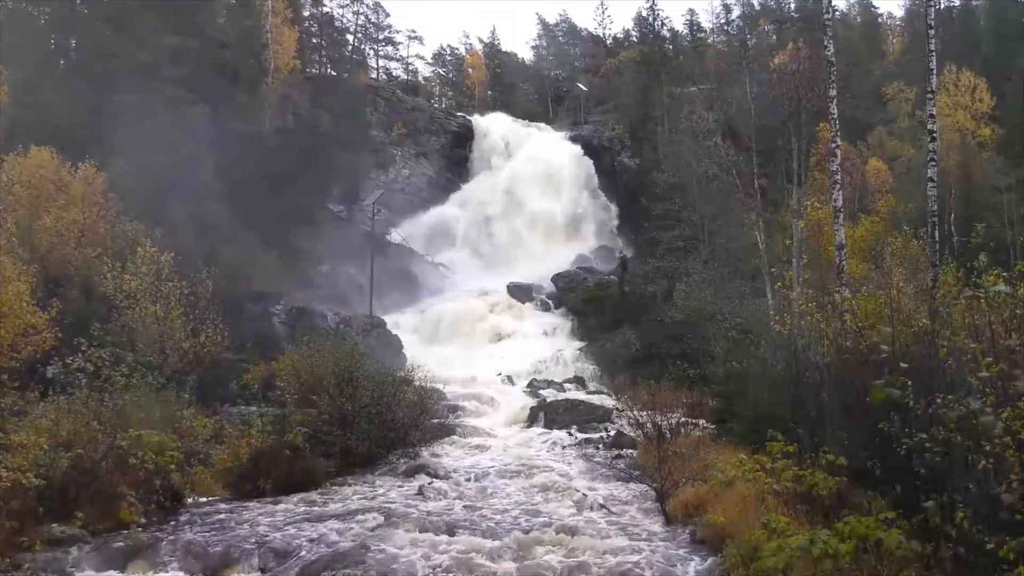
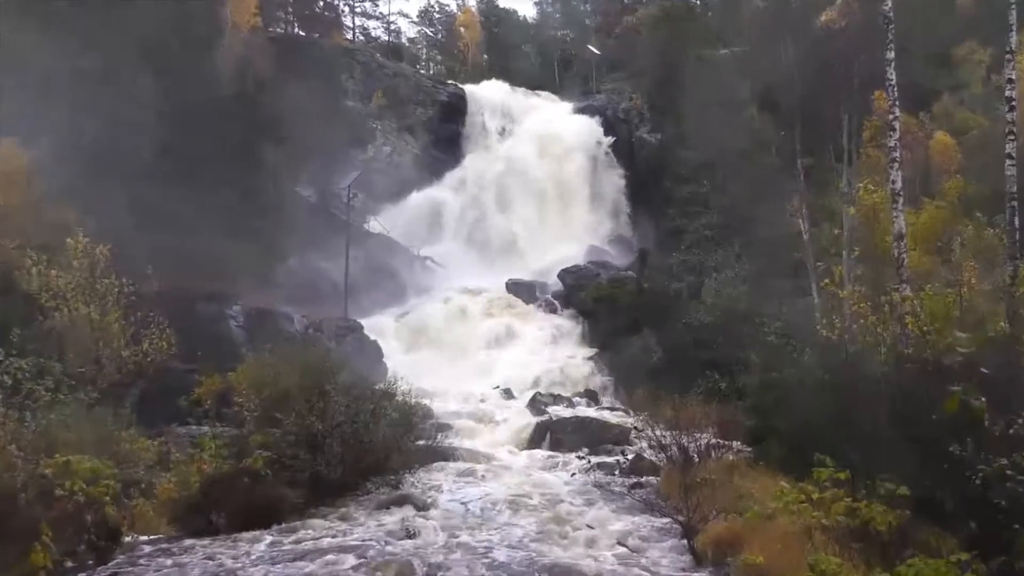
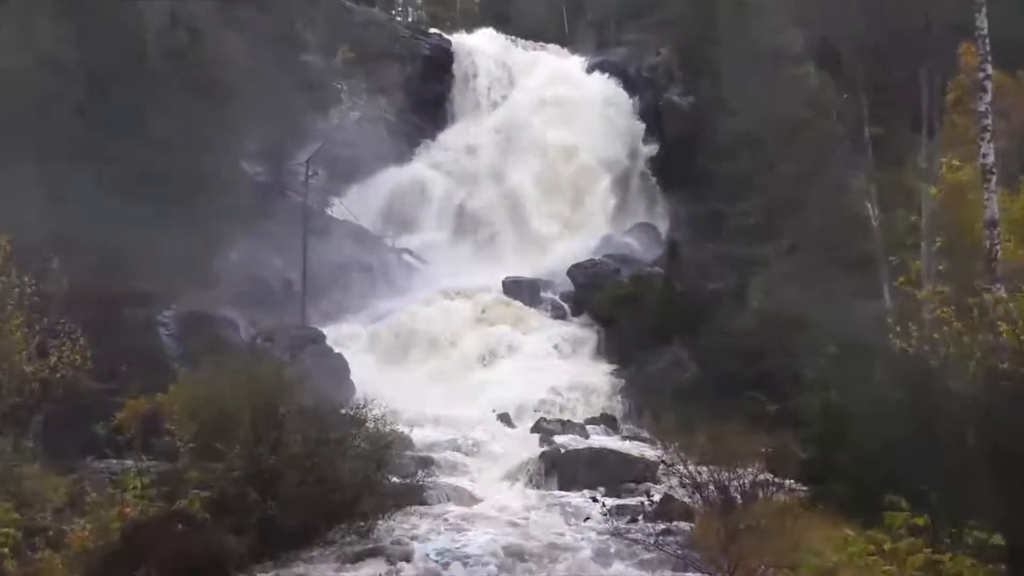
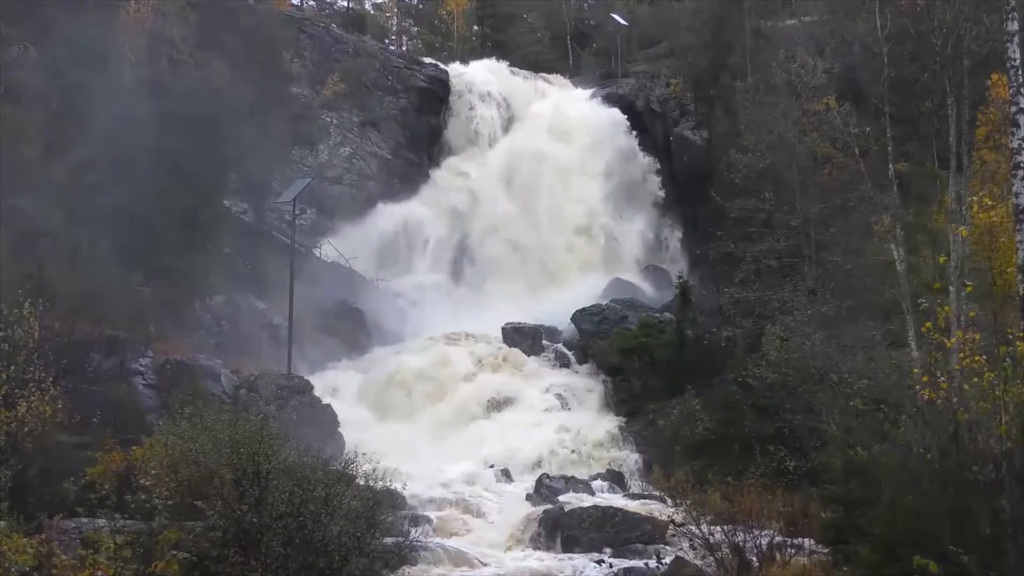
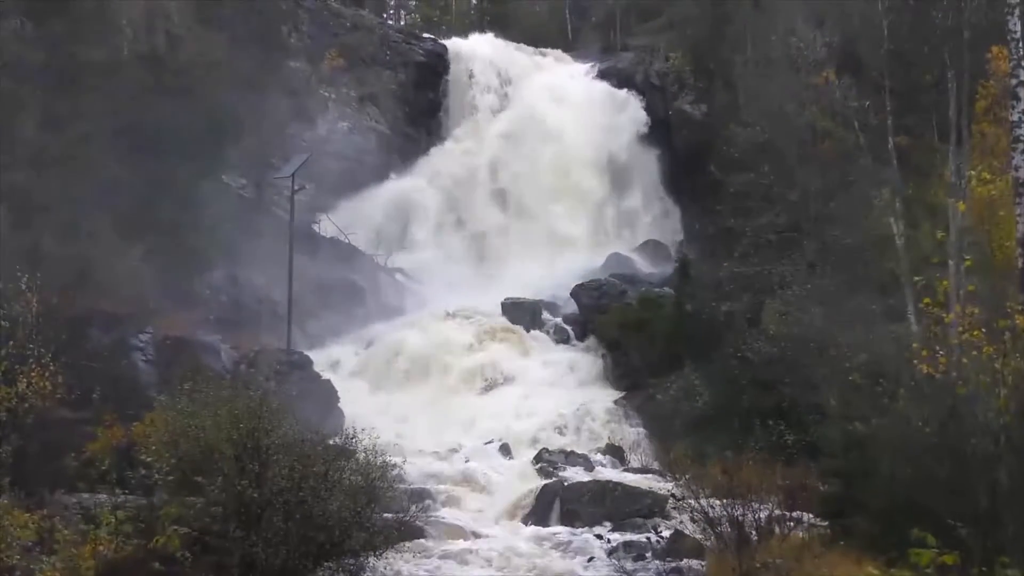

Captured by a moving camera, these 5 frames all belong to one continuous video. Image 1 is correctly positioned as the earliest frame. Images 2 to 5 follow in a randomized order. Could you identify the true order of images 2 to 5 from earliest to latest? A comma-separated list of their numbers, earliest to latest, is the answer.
2, 3, 5, 4
